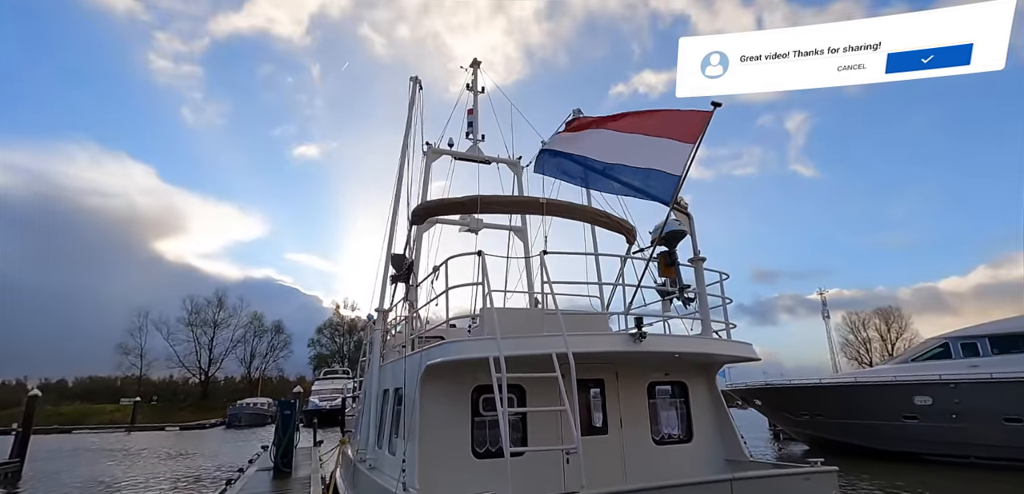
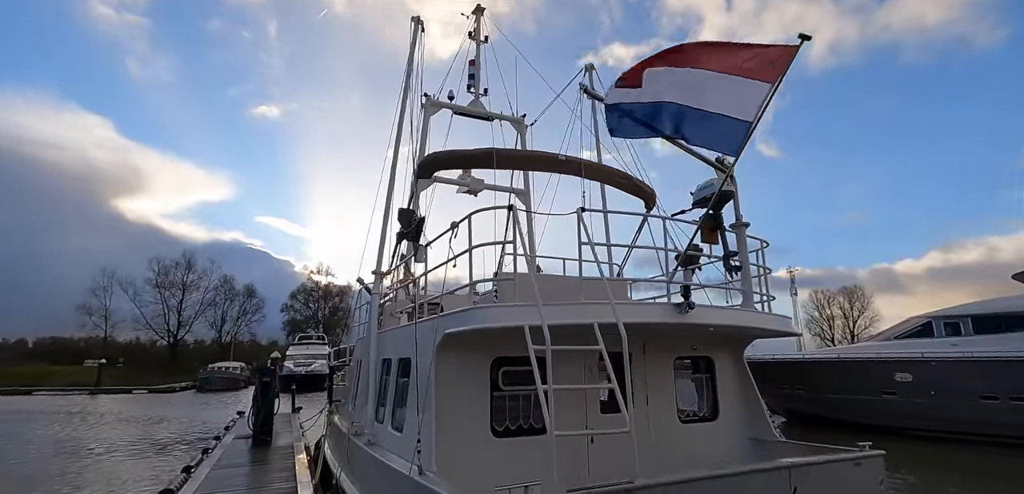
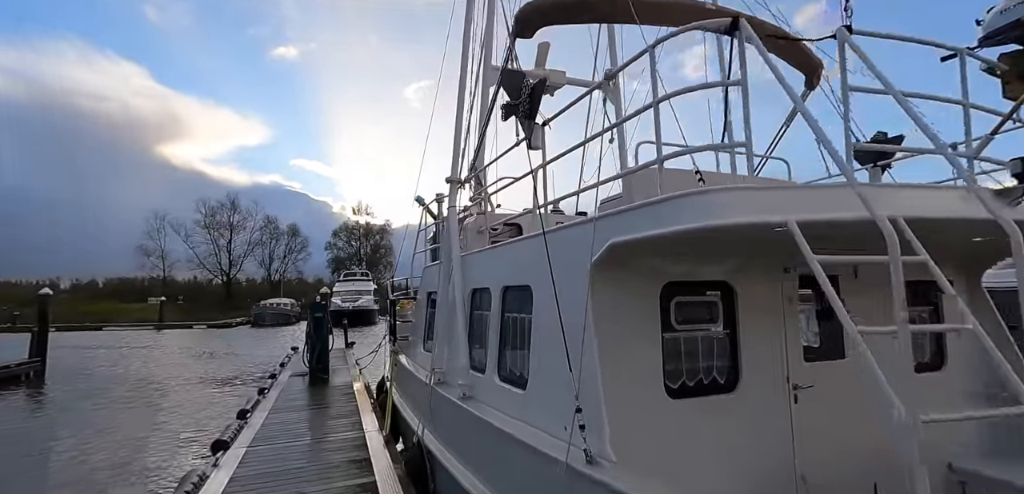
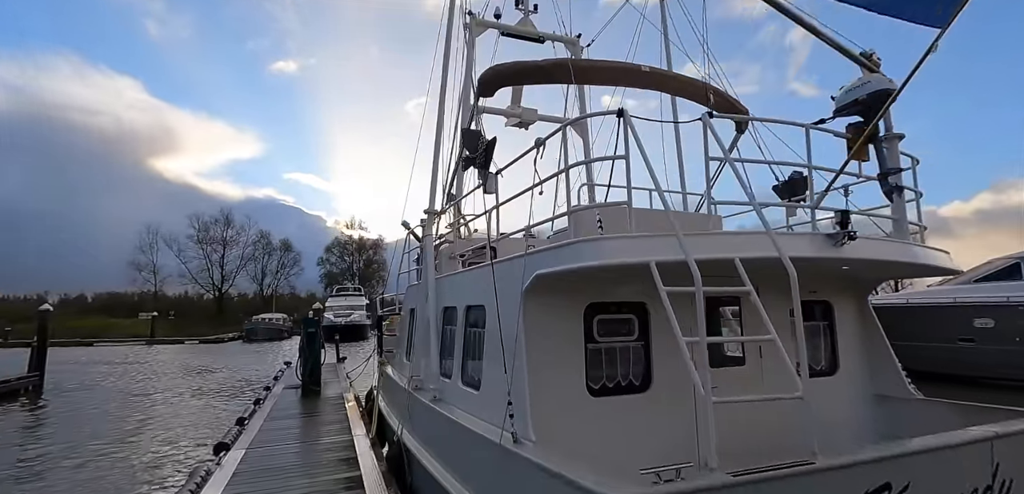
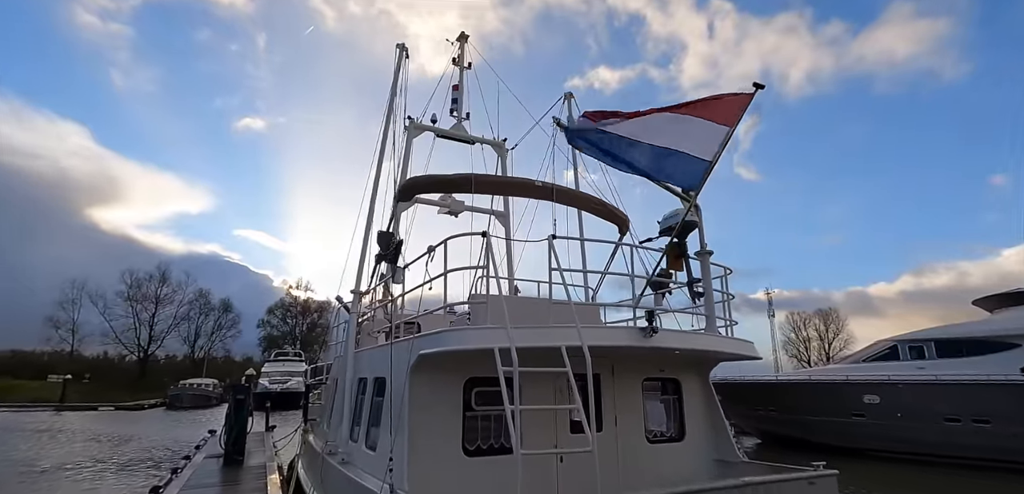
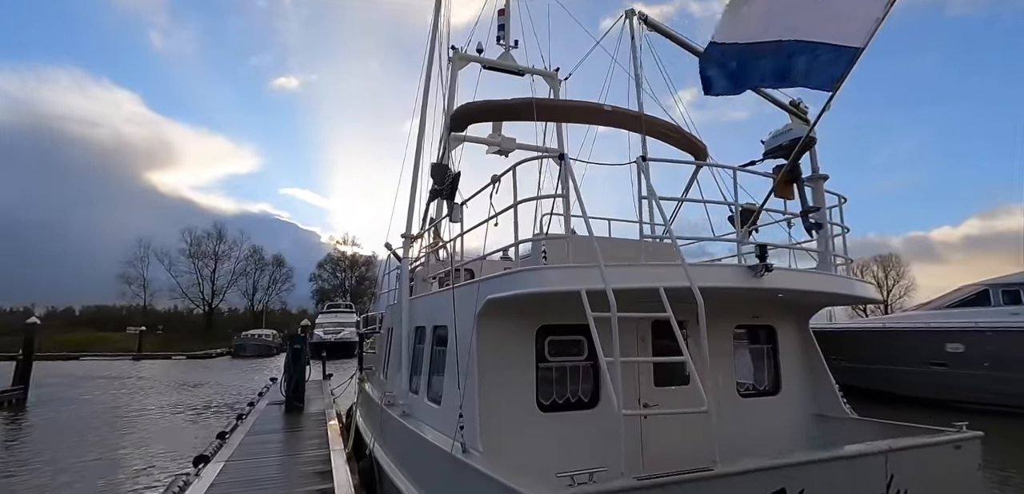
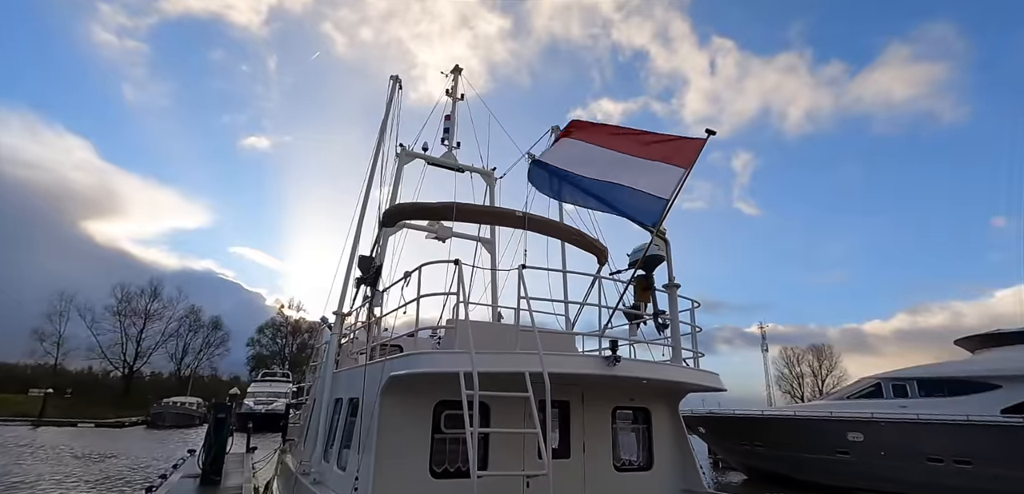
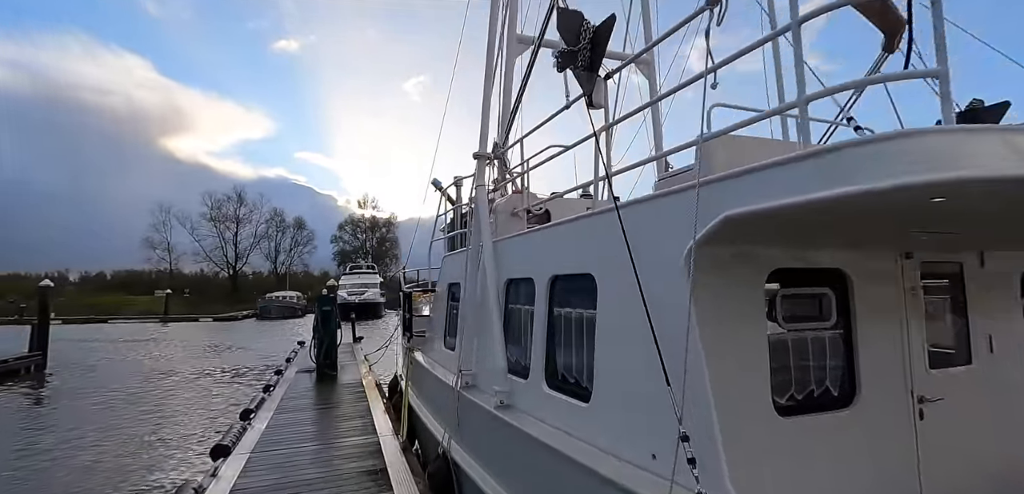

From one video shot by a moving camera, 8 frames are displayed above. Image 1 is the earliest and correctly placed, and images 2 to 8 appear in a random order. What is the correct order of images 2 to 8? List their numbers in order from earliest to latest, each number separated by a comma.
7, 5, 2, 6, 4, 3, 8
